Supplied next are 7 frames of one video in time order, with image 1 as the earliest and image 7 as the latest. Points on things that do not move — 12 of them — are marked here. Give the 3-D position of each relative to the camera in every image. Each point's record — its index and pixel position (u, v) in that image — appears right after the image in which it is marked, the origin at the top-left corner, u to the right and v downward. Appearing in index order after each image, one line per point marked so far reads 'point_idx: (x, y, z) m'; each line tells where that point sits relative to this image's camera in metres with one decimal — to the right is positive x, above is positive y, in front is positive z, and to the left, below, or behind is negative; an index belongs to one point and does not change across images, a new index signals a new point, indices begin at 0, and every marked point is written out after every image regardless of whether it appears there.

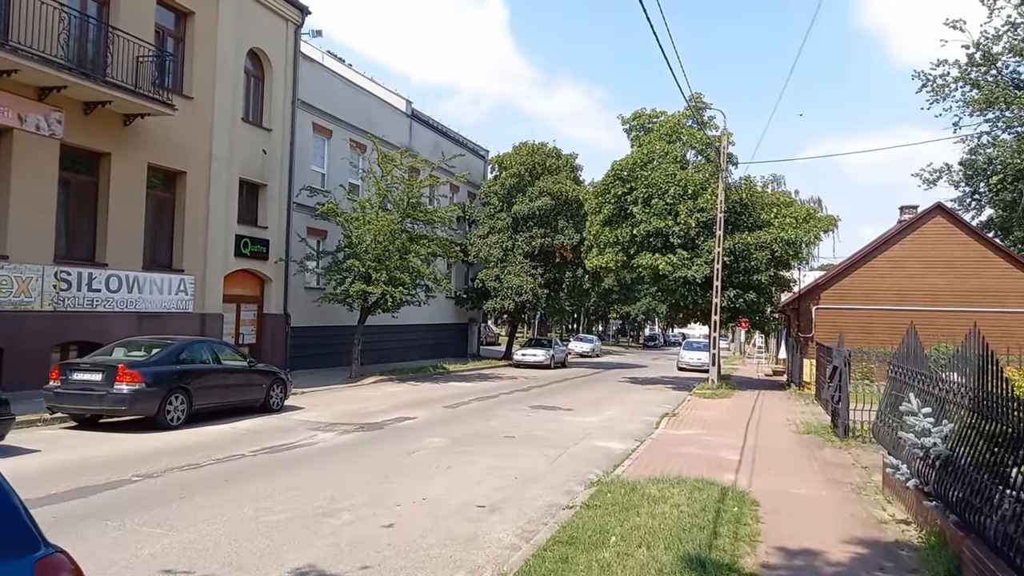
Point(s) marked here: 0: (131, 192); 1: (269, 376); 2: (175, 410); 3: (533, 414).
0: (-8.4, +2.1, +17.1) m
1: (-4.4, -1.6, +14.0) m
2: (-5.1, -1.9, +11.7) m
3: (+0.4, -2.5, +15.6) m
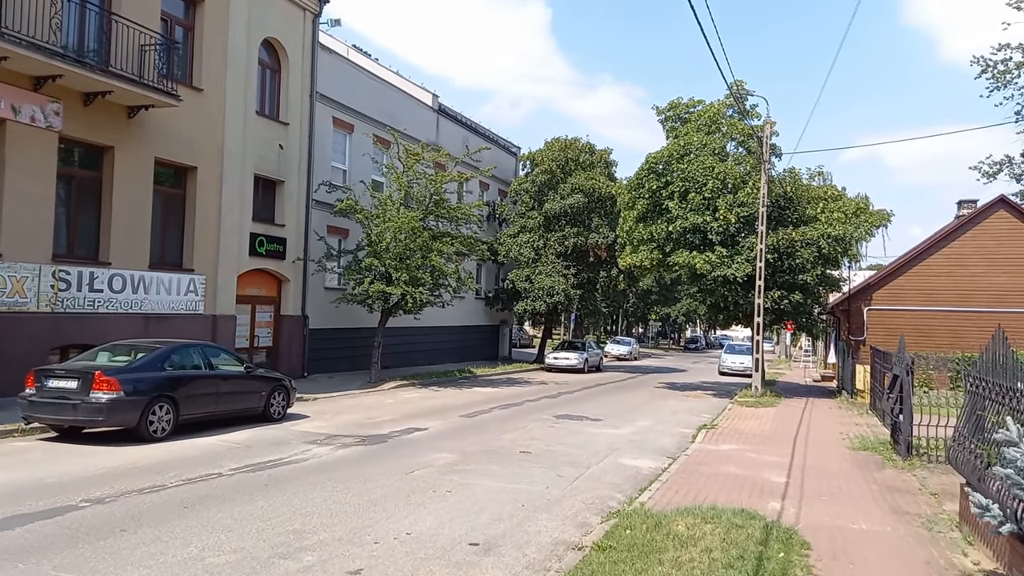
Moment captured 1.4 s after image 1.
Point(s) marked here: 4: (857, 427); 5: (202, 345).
0: (-7.9, +2.1, +16.3) m
1: (-4.1, -1.6, +13.0) m
2: (-4.9, -1.8, +10.7) m
3: (+0.8, -2.5, +14.4) m
4: (+6.7, -2.7, +15.0) m
5: (-4.8, -0.9, +12.0) m
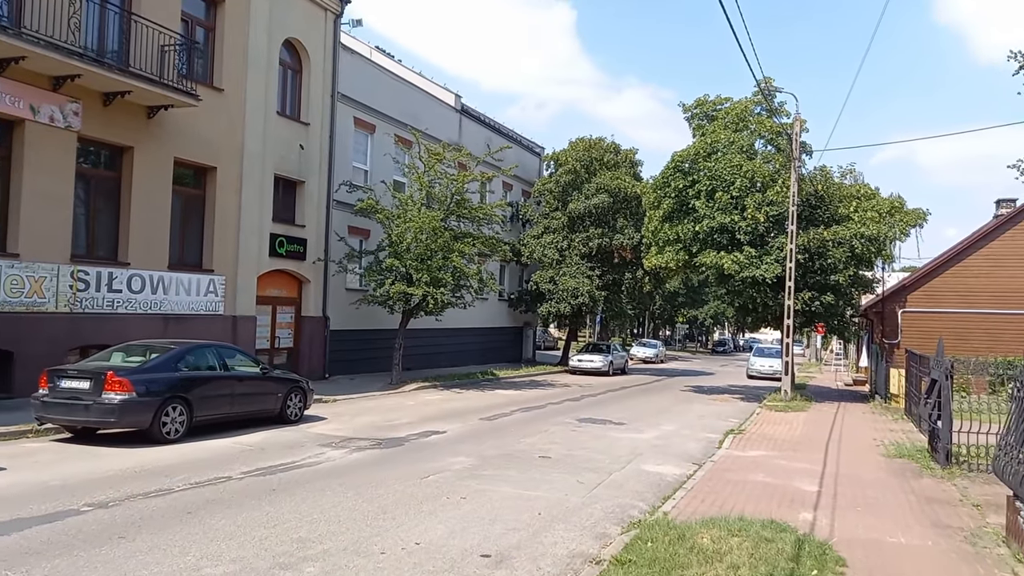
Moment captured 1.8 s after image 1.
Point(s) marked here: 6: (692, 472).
0: (-7.5, +2.1, +16.2) m
1: (-3.7, -1.6, +12.8) m
2: (-4.6, -1.8, +10.6) m
3: (+1.2, -2.5, +14.0) m
4: (+7.1, -2.7, +14.4) m
5: (-4.5, -0.9, +11.8) m
6: (+2.4, -2.5, +10.4) m
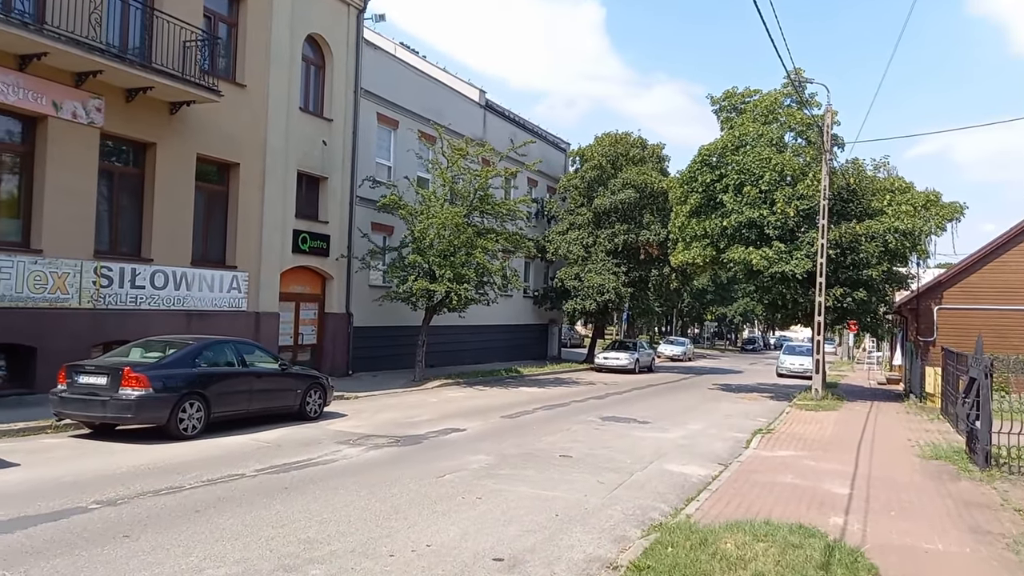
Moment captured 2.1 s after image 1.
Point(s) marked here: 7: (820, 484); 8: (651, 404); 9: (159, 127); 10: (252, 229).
0: (-7.0, +2.2, +16.2) m
1: (-3.4, -1.5, +12.7) m
2: (-4.4, -1.8, +10.5) m
3: (+1.6, -2.5, +13.7) m
4: (+7.5, -2.6, +13.9) m
5: (-4.2, -0.8, +11.8) m
6: (+2.7, -2.4, +10.0) m
7: (+3.8, -2.4, +9.6) m
8: (+3.3, -2.7, +18.2) m
9: (-7.2, +3.3, +15.7) m
10: (-6.1, +1.4, +18.2) m
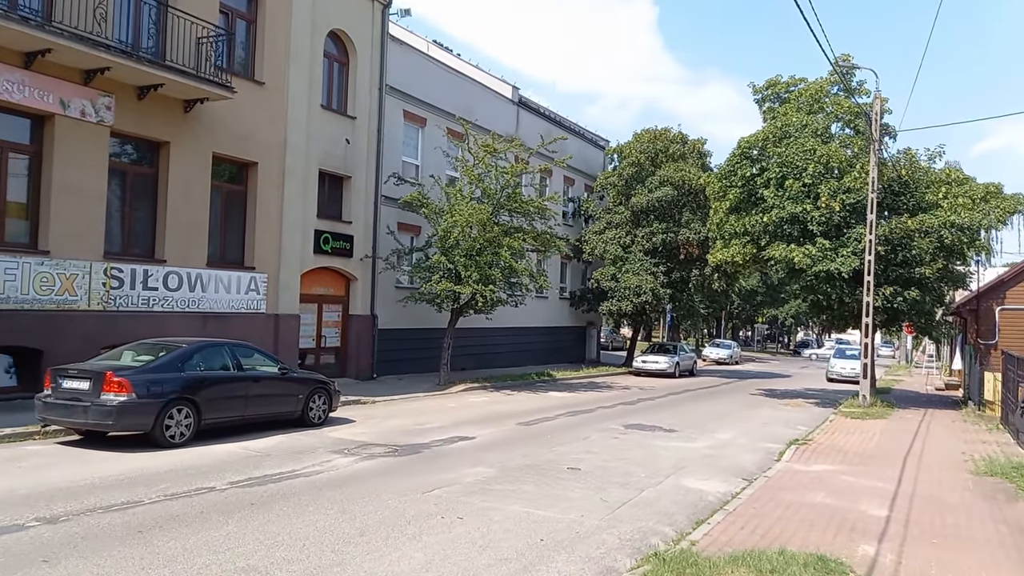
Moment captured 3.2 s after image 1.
0: (-6.6, +2.2, +15.9) m
1: (-3.2, -1.5, +12.1) m
2: (-4.3, -1.8, +10.0) m
3: (+1.8, -2.5, +12.9) m
4: (+7.7, -2.6, +12.7) m
5: (-4.1, -0.8, +11.3) m
6: (+2.7, -2.4, +9.1) m
7: (+3.8, -2.4, +8.6) m
8: (+3.8, -2.7, +17.2) m
9: (-6.8, +3.2, +15.4) m
10: (-5.5, +1.4, +17.8) m
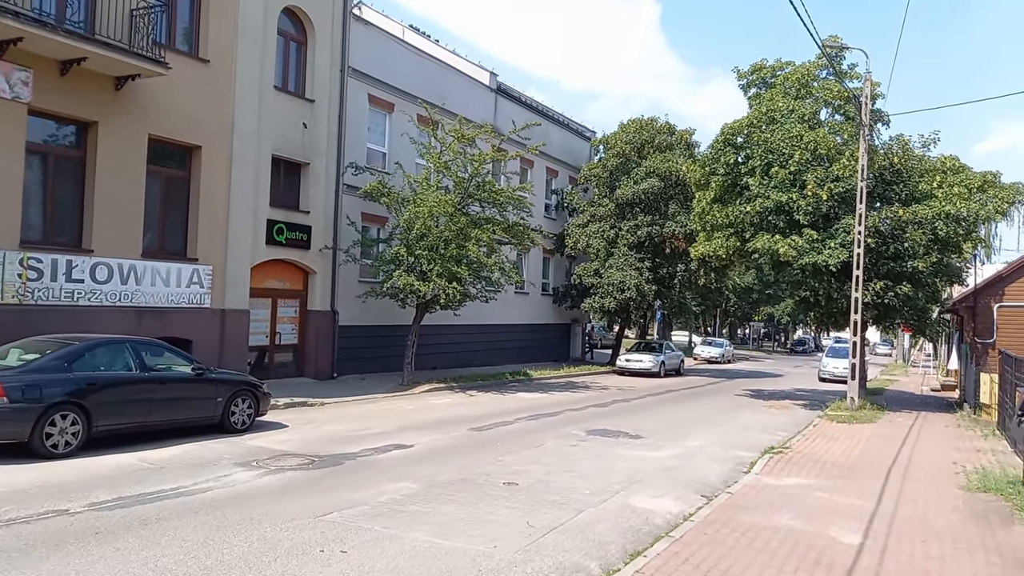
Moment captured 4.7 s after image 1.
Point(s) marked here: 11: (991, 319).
0: (-7.4, +2.3, +14.7) m
1: (-4.0, -1.4, +11.0) m
2: (-5.1, -1.7, +8.8) m
3: (+1.0, -2.3, +11.7) m
4: (+6.9, -2.5, +11.5) m
5: (-4.9, -0.7, +10.1) m
6: (+1.9, -2.3, +7.9) m
7: (+3.0, -2.3, +7.4) m
8: (+3.0, -2.6, +16.0) m
9: (-7.6, +3.4, +14.3) m
10: (-6.3, +1.5, +16.7) m
11: (+13.1, -0.8, +21.1) m
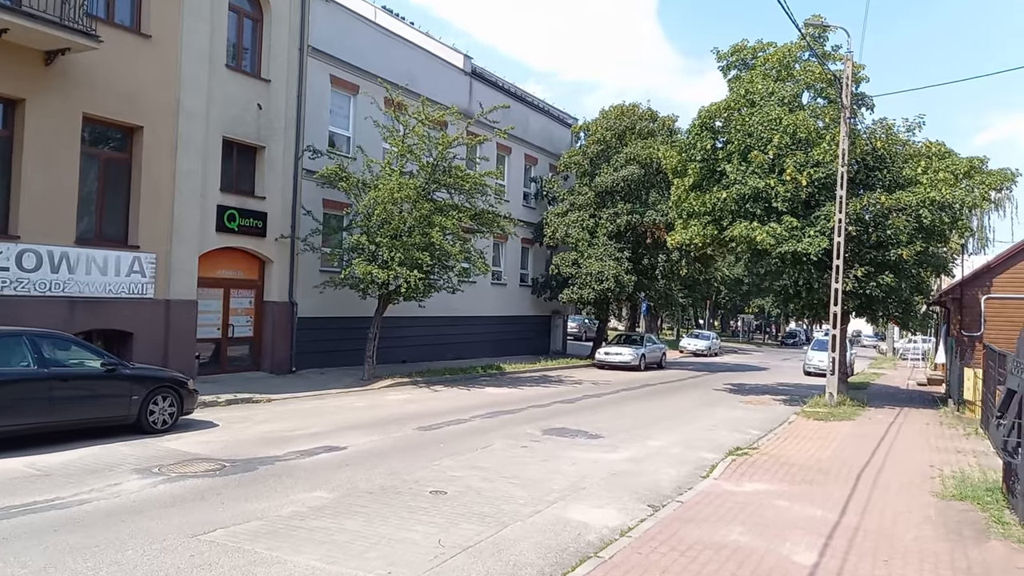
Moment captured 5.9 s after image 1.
0: (-8.1, +2.5, +13.8) m
1: (-4.7, -1.2, +10.1) m
2: (-5.8, -1.5, +8.0) m
3: (+0.3, -2.2, +10.9) m
4: (+6.2, -2.3, +10.7) m
5: (-5.6, -0.6, +9.2) m
6: (+1.1, -2.2, +7.1) m
7: (+2.3, -2.2, +6.6) m
8: (+2.2, -2.4, +15.2) m
9: (-8.3, +3.6, +13.3) m
10: (-7.1, +1.7, +15.7) m
11: (+12.3, -0.6, +20.3) m
